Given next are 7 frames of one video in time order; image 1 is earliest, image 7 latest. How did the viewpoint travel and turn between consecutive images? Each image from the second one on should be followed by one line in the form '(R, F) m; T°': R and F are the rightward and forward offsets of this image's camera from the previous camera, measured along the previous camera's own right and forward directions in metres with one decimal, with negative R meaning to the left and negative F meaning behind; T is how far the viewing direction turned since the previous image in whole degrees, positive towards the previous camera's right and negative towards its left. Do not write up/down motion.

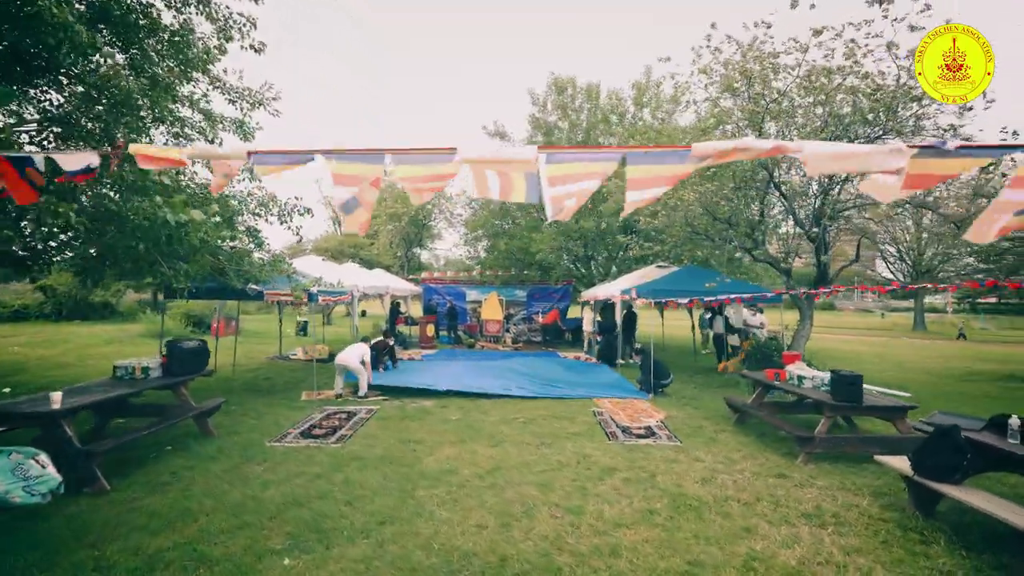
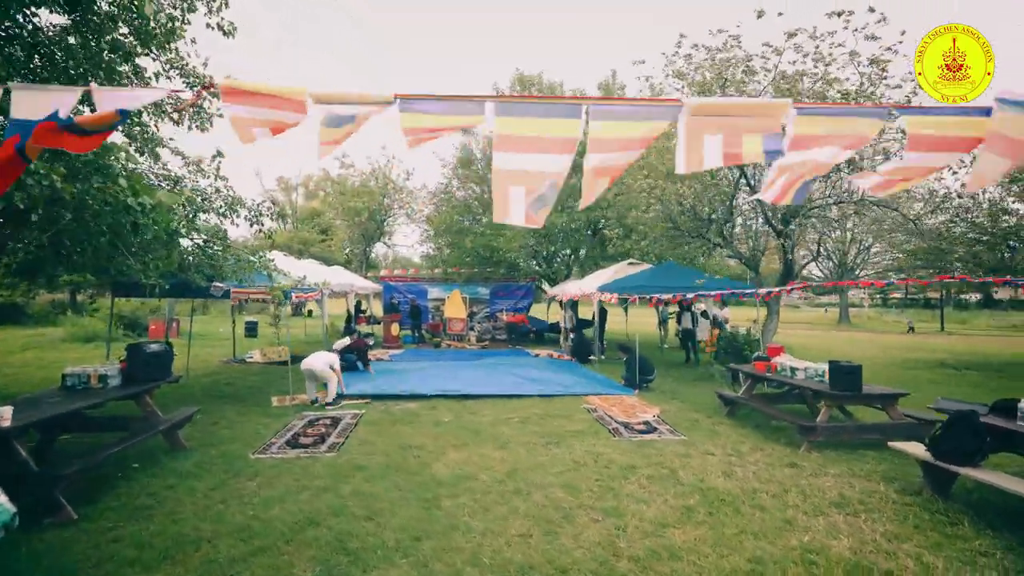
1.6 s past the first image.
(-0.8, +0.3) m; +6°
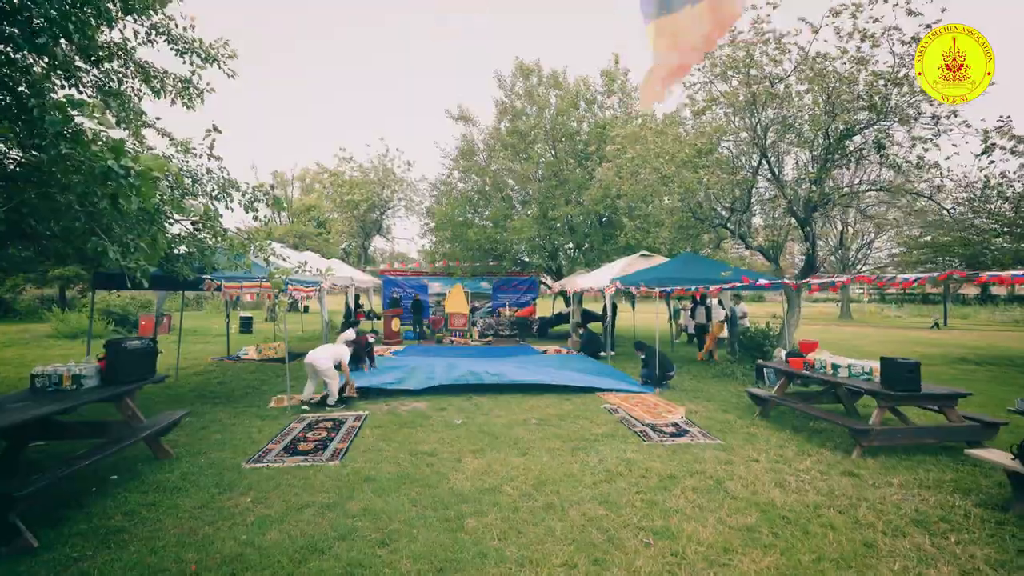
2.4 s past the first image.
(-0.3, +0.6) m; 0°
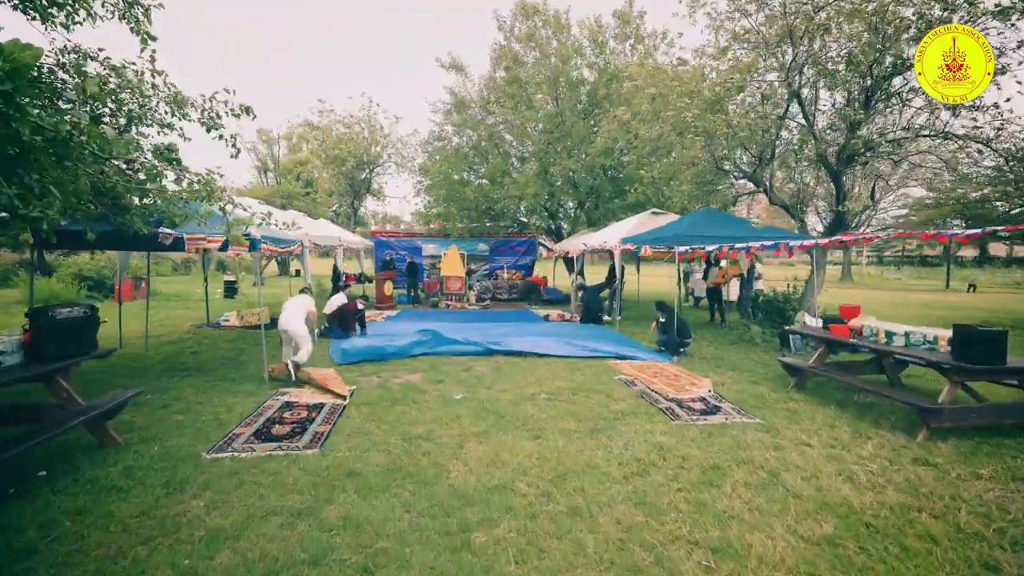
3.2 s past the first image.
(-0.2, +1.0) m; +1°
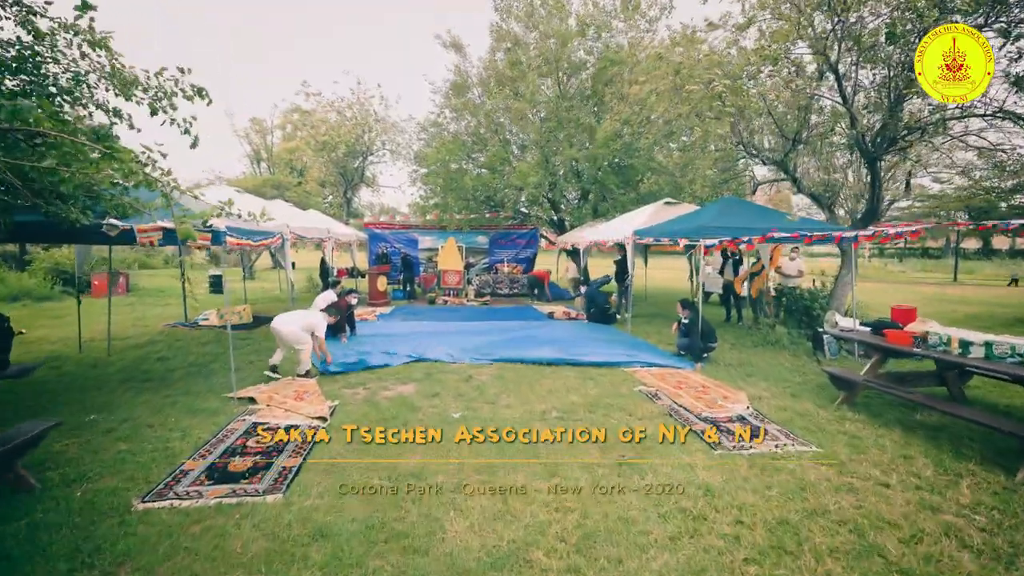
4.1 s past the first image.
(-0.1, +1.0) m; 0°
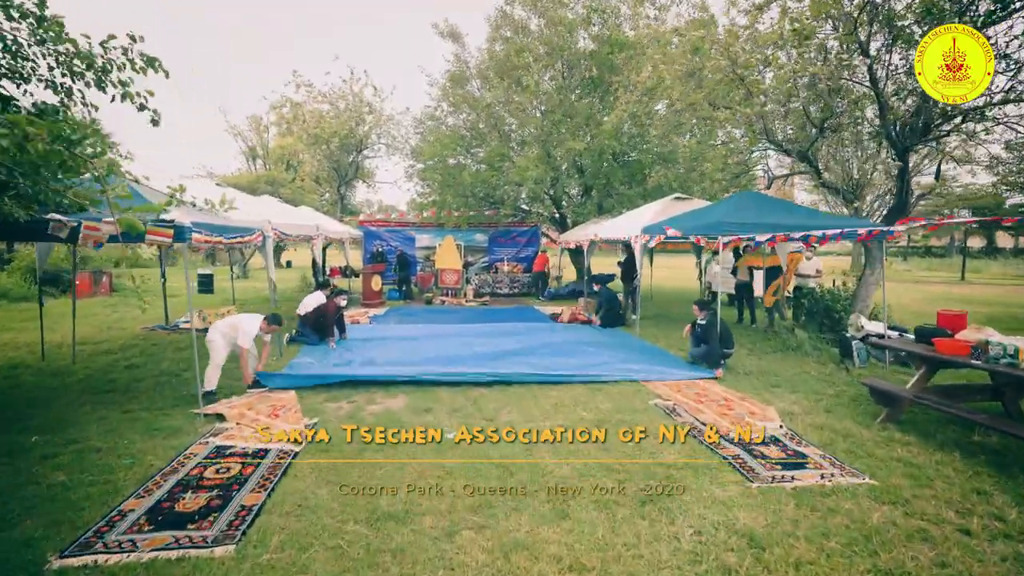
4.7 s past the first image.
(0.0, +0.7) m; 0°
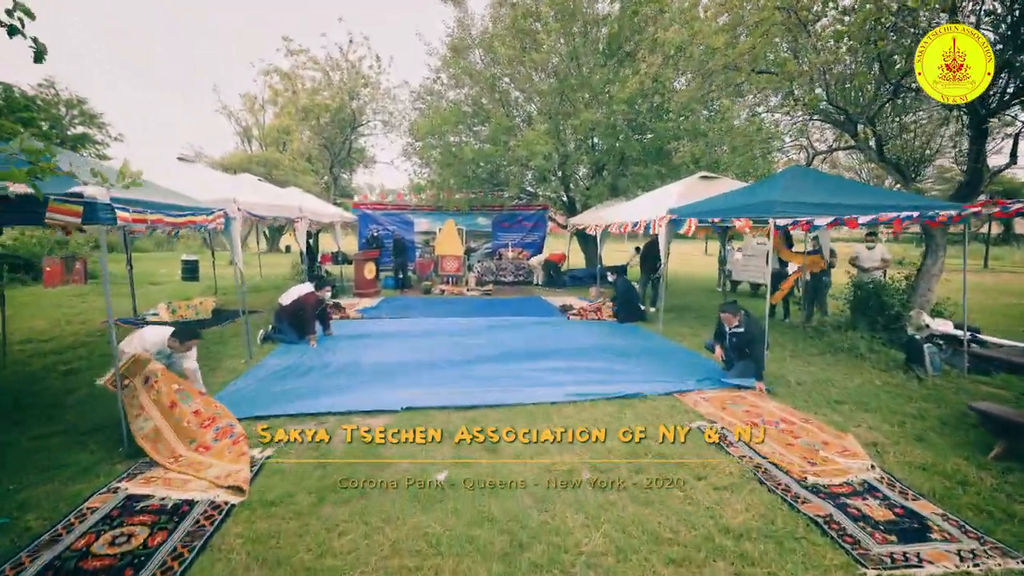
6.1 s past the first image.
(0.0, +1.3) m; 0°
